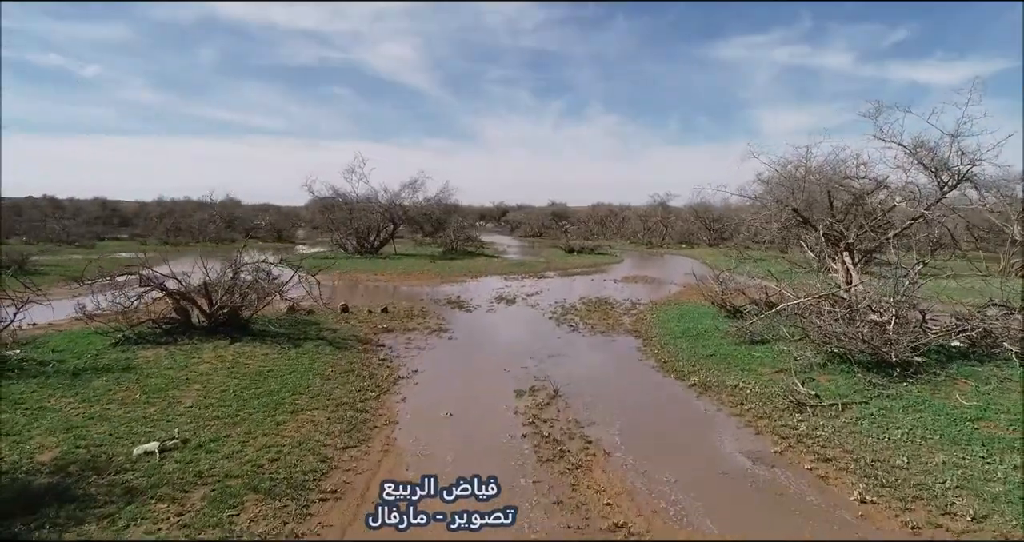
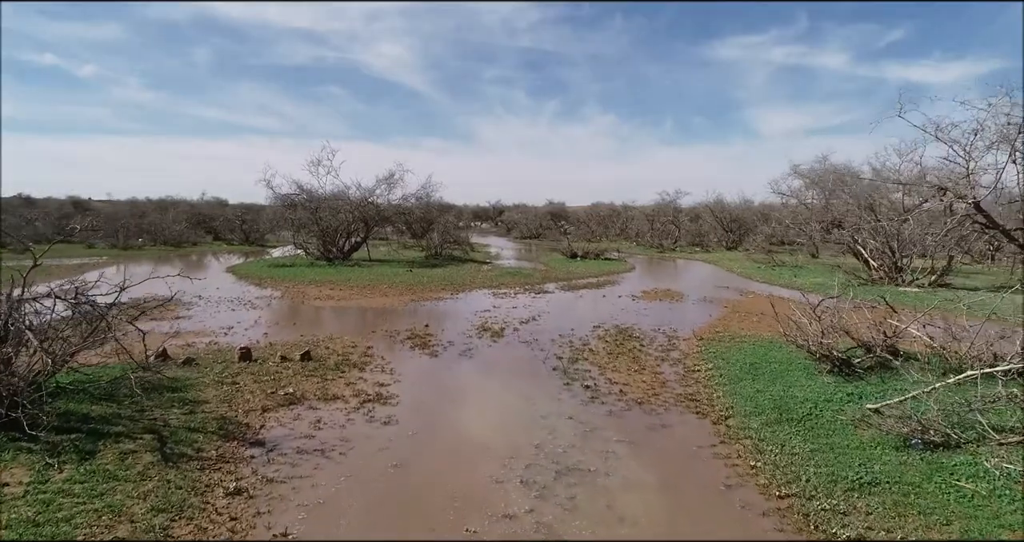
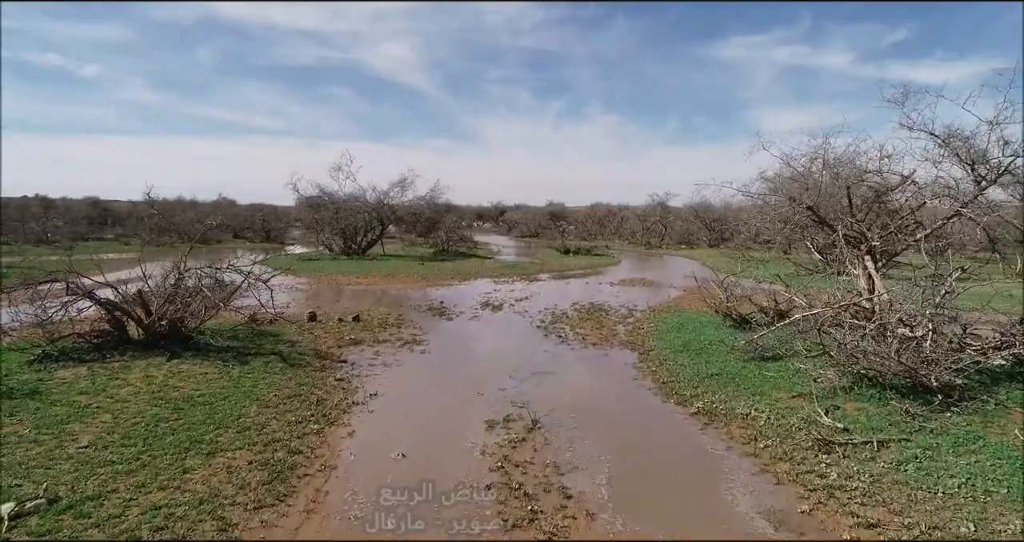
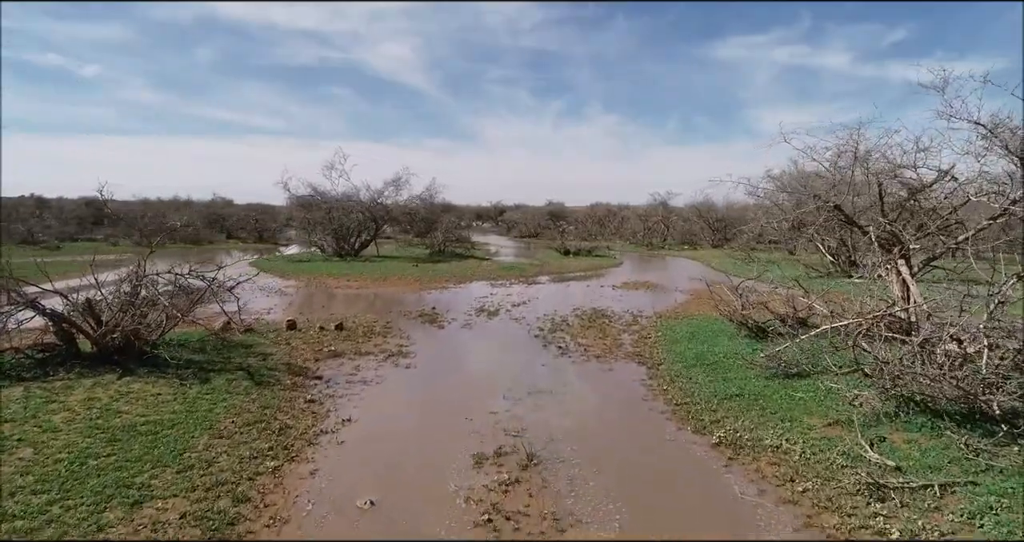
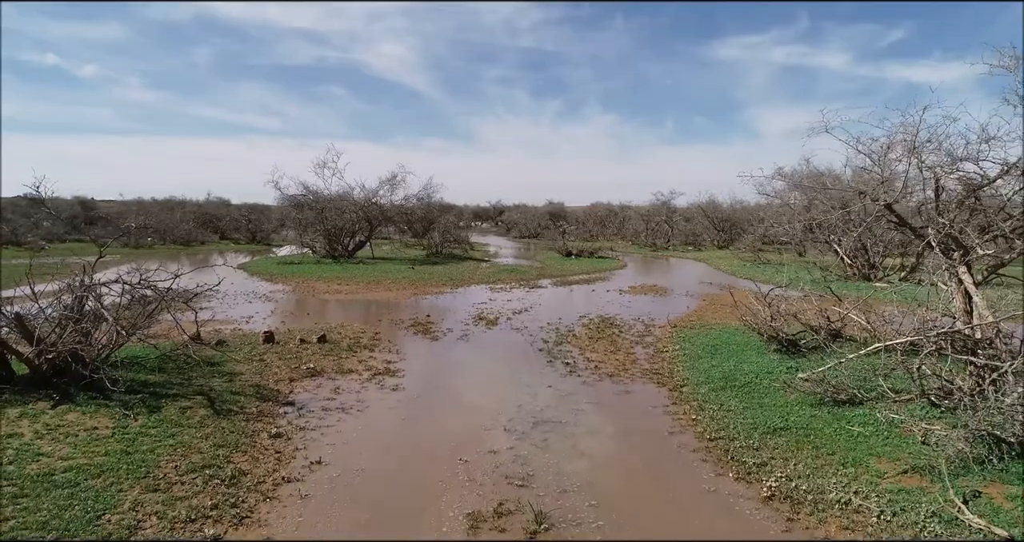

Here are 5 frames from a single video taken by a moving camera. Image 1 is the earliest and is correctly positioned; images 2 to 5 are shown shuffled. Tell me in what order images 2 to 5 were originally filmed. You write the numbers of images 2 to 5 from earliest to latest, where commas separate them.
3, 4, 5, 2
